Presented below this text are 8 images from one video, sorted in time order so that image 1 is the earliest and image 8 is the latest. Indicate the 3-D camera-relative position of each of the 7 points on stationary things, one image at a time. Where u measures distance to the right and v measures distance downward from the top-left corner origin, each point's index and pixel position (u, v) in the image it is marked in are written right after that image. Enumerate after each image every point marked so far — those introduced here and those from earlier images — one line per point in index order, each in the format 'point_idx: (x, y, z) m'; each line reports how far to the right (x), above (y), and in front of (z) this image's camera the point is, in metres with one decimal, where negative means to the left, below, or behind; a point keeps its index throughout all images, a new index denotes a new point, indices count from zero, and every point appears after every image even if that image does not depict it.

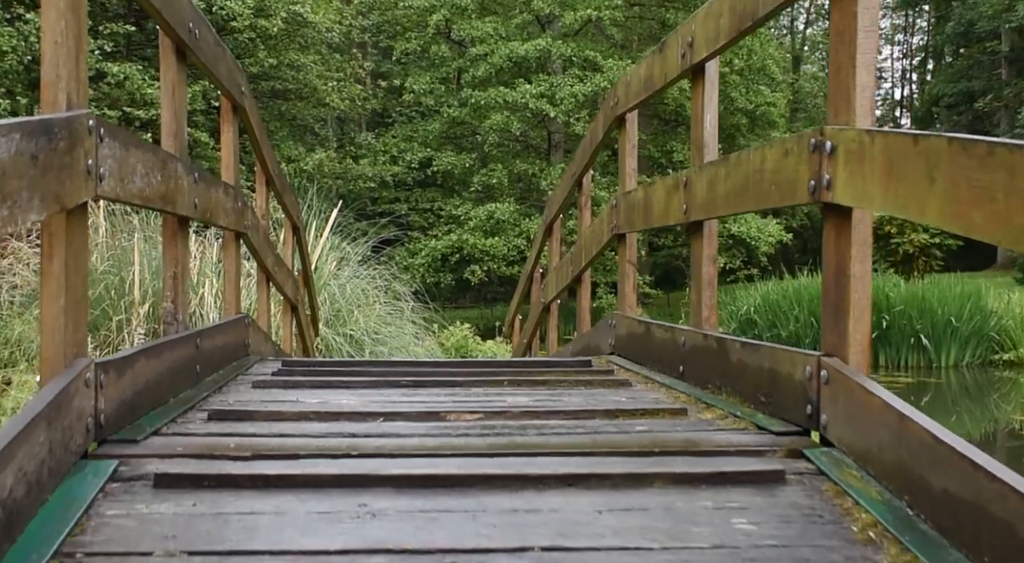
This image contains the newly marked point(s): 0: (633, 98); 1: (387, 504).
0: (+0.5, +0.8, +3.8) m
1: (-0.2, -0.4, +1.8) m
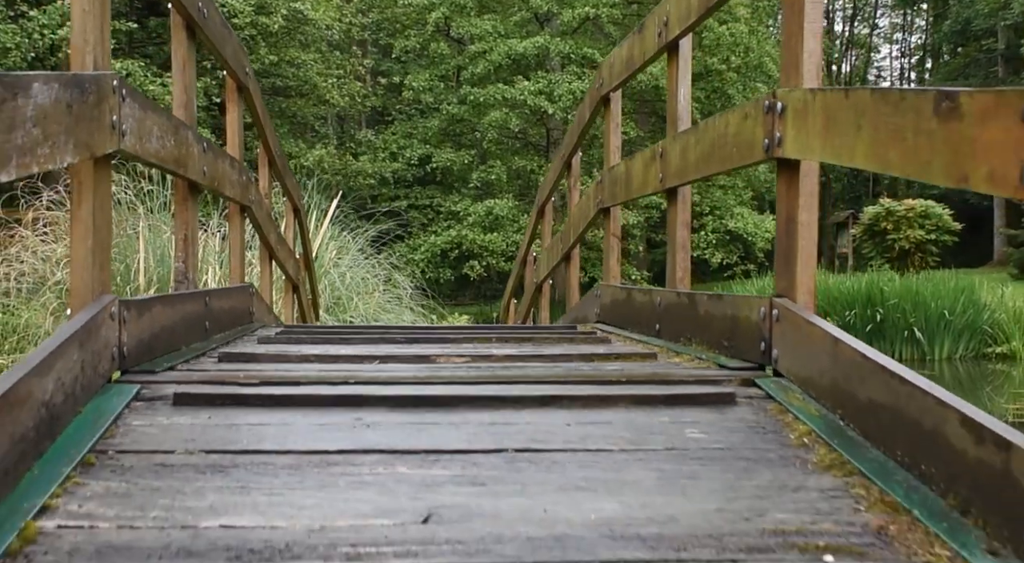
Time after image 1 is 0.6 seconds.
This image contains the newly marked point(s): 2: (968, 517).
0: (+0.4, +0.9, +4.1) m
1: (-0.3, -0.3, +2.0) m
2: (+0.7, -0.4, +1.5) m
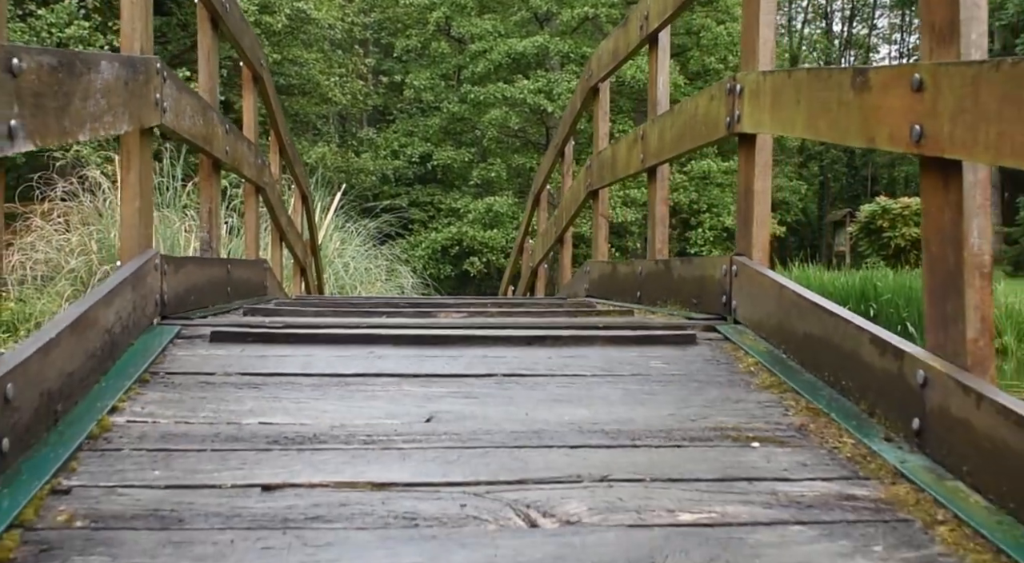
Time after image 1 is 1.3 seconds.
0: (+0.4, +1.0, +4.4) m
1: (-0.3, -0.2, +2.3) m
2: (+0.7, -0.3, +1.8) m
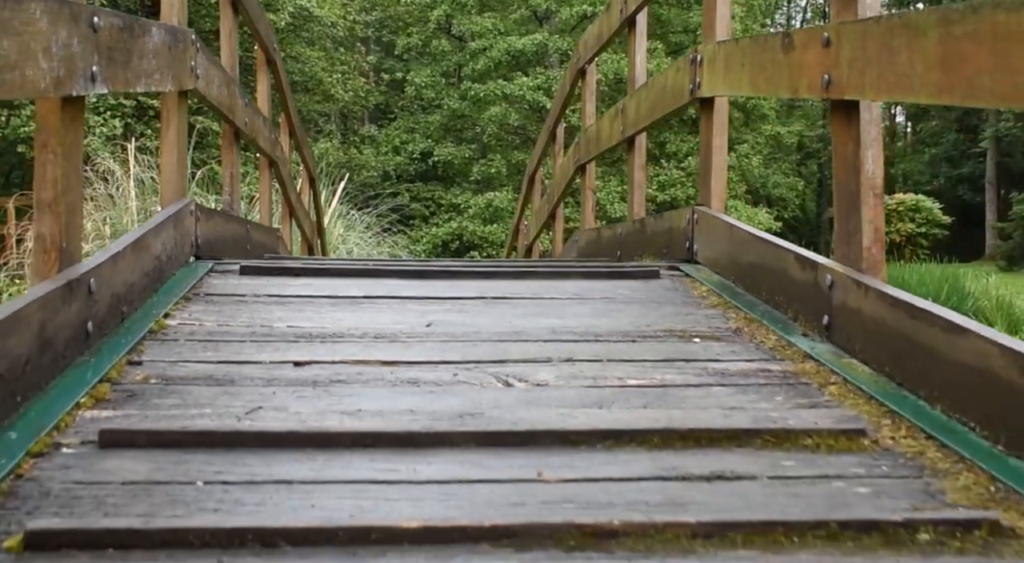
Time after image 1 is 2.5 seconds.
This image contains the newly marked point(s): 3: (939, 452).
0: (+0.4, +1.2, +4.8) m
1: (-0.3, 0.0, +2.7) m
2: (+0.7, -0.1, +2.2) m
3: (+0.7, -0.3, +1.4) m
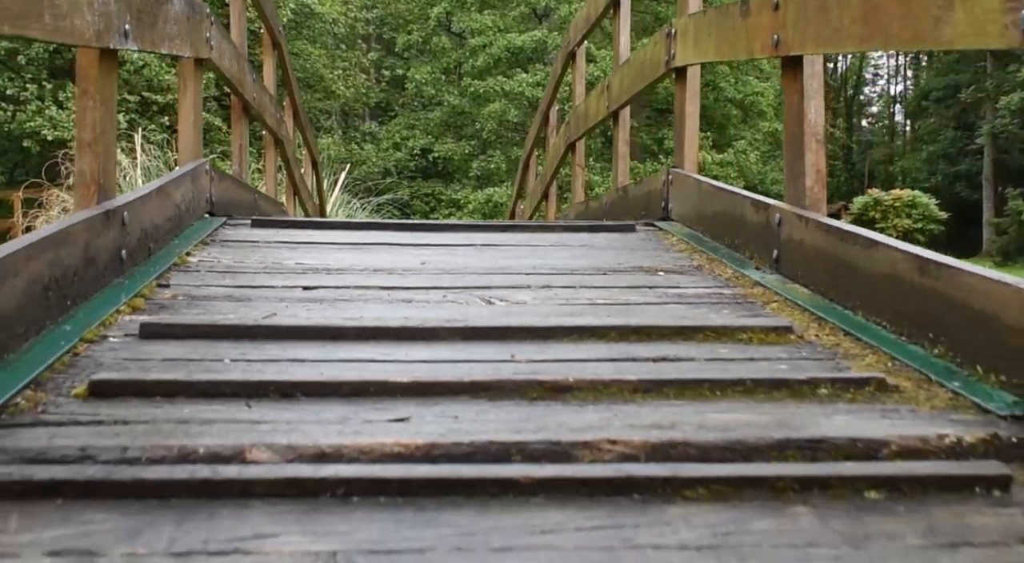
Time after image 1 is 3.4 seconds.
0: (+0.4, +1.3, +5.0) m
1: (-0.4, +0.2, +3.0) m
2: (+0.6, +0.1, +2.5) m
3: (+0.6, -0.1, +1.7) m
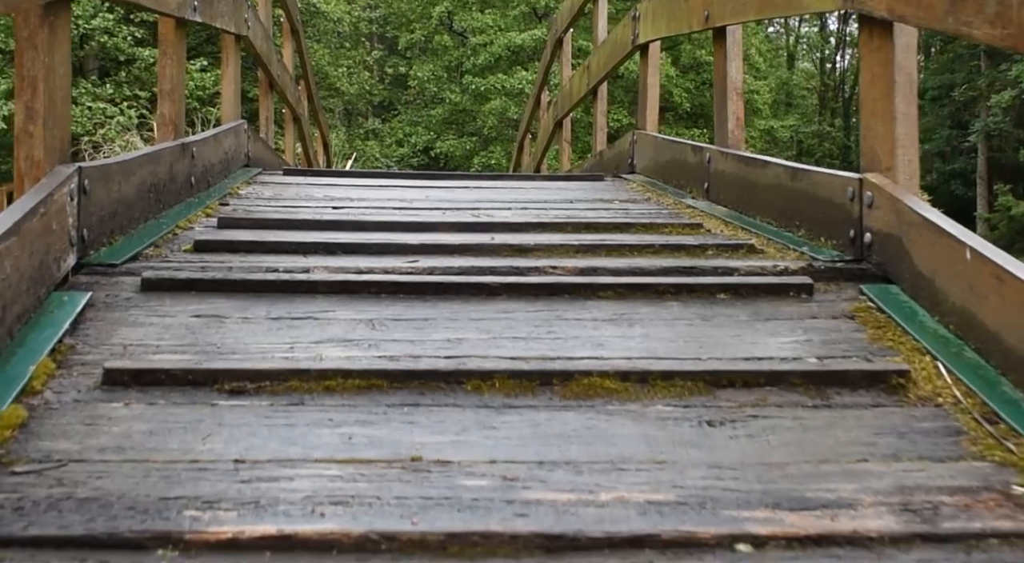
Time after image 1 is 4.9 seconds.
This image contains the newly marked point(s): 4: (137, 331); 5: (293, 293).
0: (+0.3, +1.5, +5.6) m
1: (-0.4, +0.4, +3.6) m
2: (+0.6, +0.3, +3.1) m
3: (+0.6, +0.1, +2.3) m
4: (-0.6, -0.1, +1.5) m
5: (-0.4, 0.0, +1.7) m
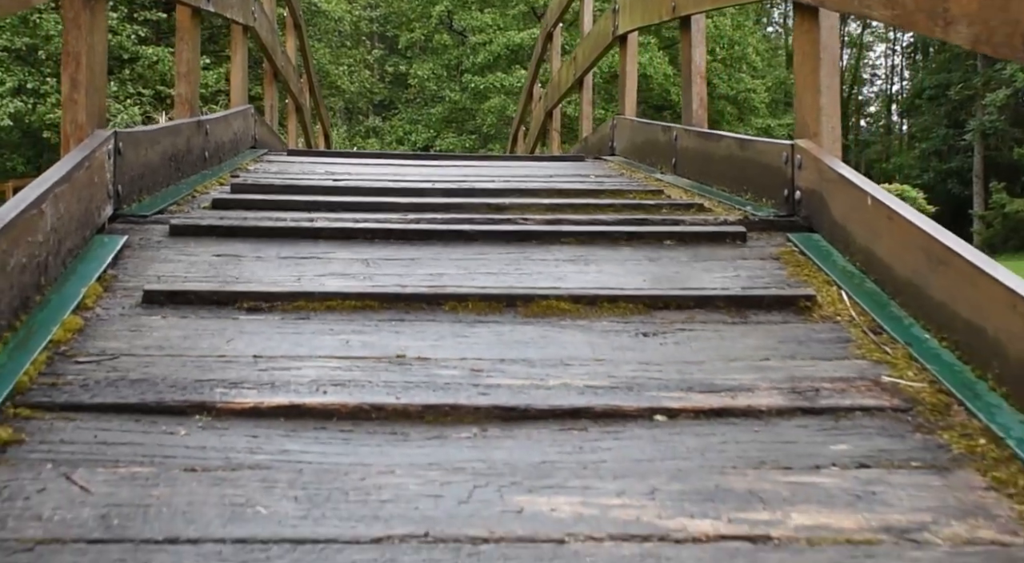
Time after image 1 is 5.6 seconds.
0: (+0.3, +1.7, +5.9) m
1: (-0.5, +0.5, +3.9) m
2: (+0.5, +0.4, +3.3) m
3: (+0.5, +0.2, +2.6) m
4: (-0.7, 0.0, +1.8) m
5: (-0.4, +0.1, +2.0) m
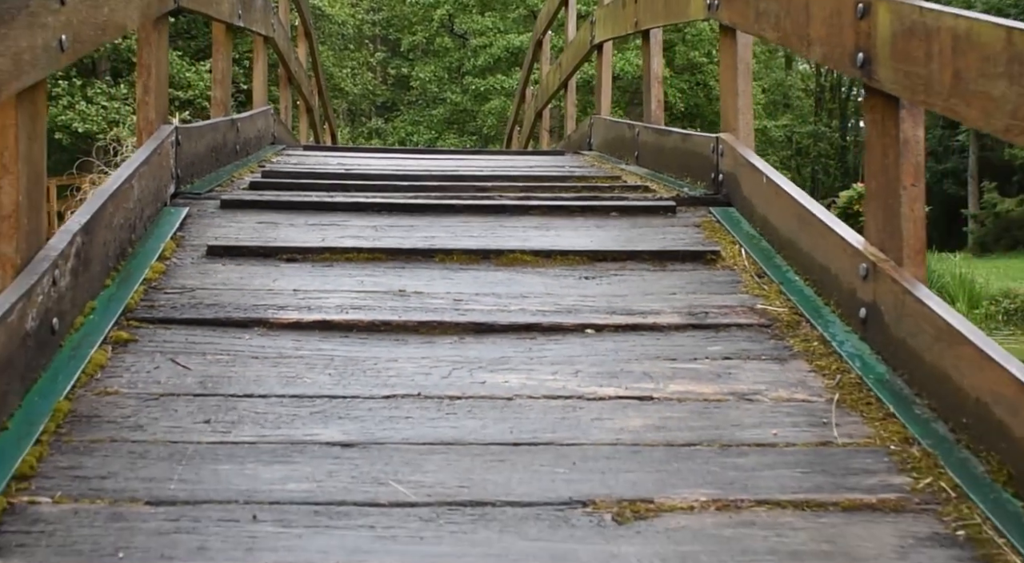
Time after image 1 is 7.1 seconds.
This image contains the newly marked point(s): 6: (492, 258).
0: (+0.2, +1.7, +6.4) m
1: (-0.5, +0.6, +4.4) m
2: (+0.5, +0.5, +3.9) m
3: (+0.5, +0.3, +3.1) m
4: (-0.7, +0.1, +2.3) m
5: (-0.5, +0.2, +2.5) m
6: (0.0, +0.1, +2.2) m
